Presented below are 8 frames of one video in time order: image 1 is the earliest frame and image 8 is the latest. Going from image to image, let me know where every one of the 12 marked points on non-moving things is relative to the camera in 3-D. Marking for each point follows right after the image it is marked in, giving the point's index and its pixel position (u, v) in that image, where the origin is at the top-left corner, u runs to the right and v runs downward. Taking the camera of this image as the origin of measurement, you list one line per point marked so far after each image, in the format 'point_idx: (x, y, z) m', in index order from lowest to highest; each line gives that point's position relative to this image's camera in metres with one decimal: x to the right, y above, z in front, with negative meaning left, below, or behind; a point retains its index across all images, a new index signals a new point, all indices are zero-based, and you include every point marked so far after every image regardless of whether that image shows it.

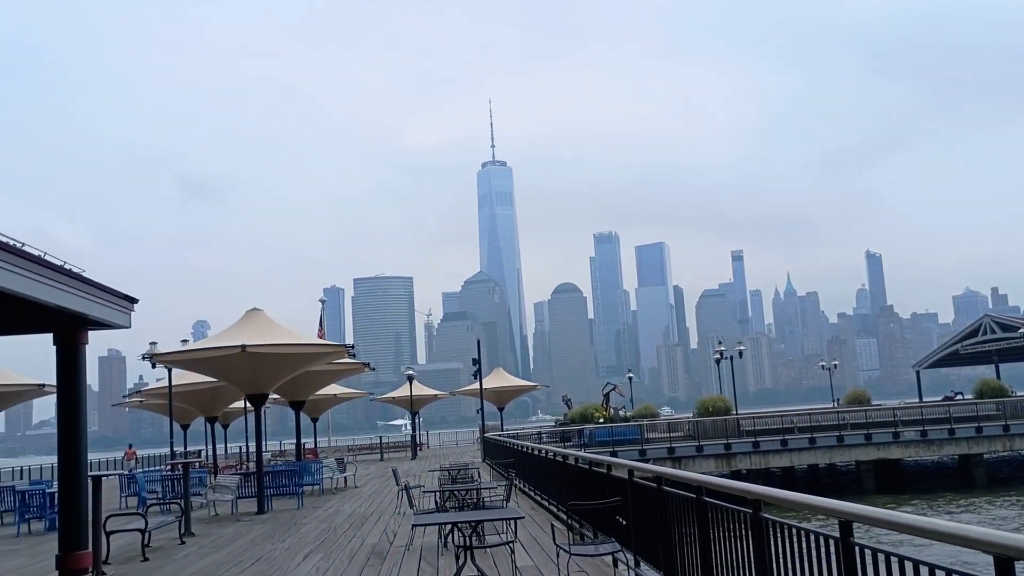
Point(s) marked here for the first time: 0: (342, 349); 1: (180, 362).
0: (-3.3, -1.2, +18.7) m
1: (-6.2, -1.4, +18.0) m
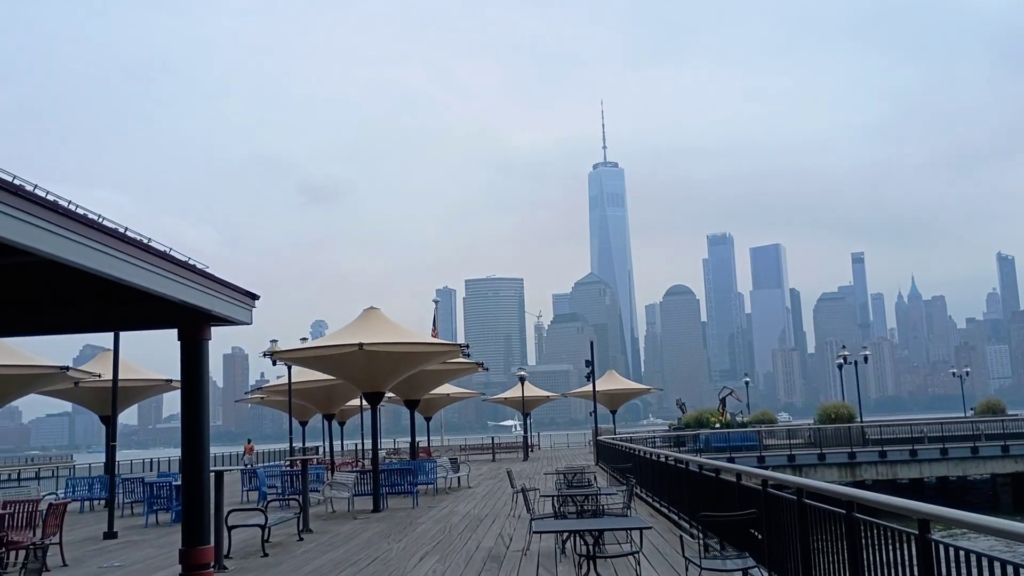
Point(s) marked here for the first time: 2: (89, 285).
0: (-1.1, -1.2, +18.6) m
1: (-4.0, -1.3, +18.2) m
2: (-3.9, 0.0, +9.0) m
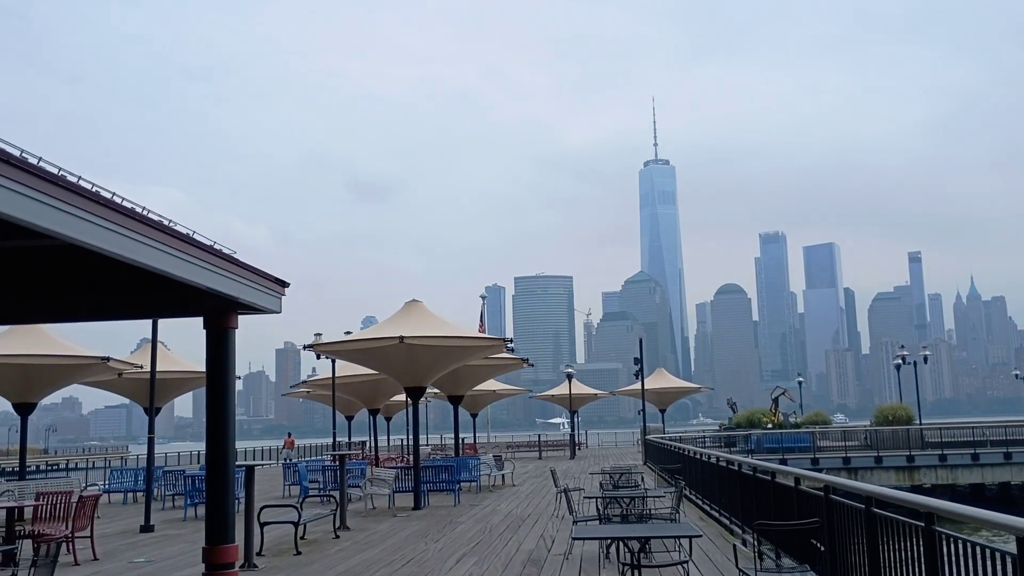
0: (-0.2, -1.0, +18.1) m
1: (-3.2, -1.2, +17.8) m
2: (-3.5, +0.2, +8.6) m
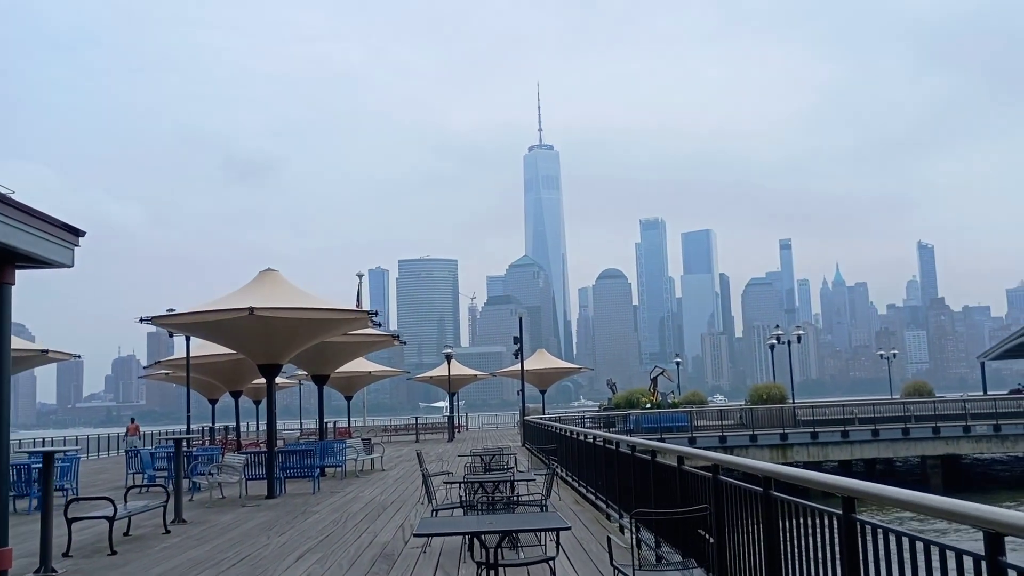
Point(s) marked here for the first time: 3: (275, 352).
0: (-2.6, -0.5, +16.7) m
1: (-5.5, -0.6, +16.0) m
2: (-4.7, +0.6, +6.8) m
3: (-4.1, -1.1, +16.5) m
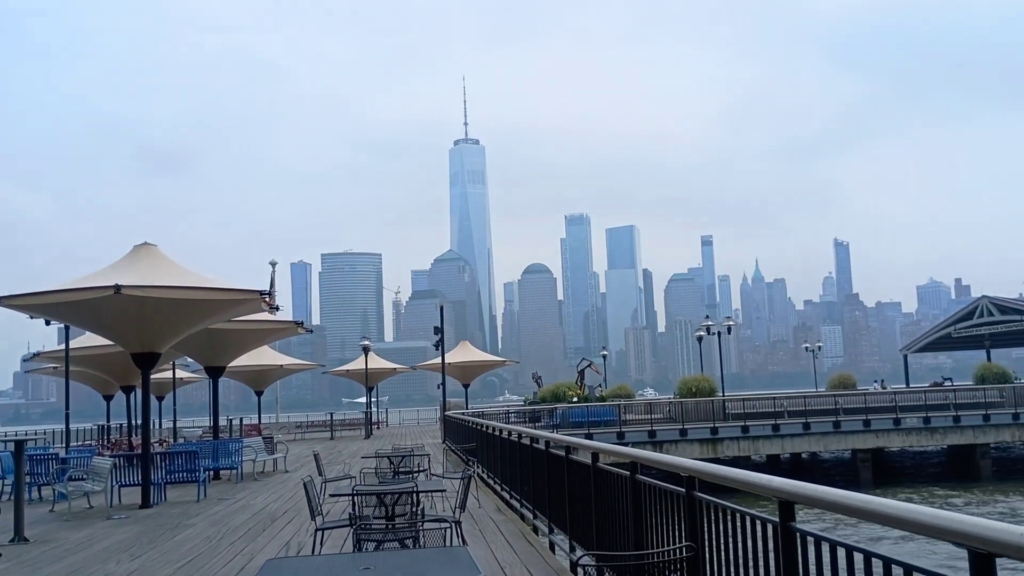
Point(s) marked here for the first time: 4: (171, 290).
0: (-3.9, -0.1, +14.5) m
1: (-6.7, -0.3, +13.7) m
2: (-5.2, +0.9, +4.6) m
3: (-5.3, -0.7, +14.3) m
4: (-4.7, 0.0, +13.3) m
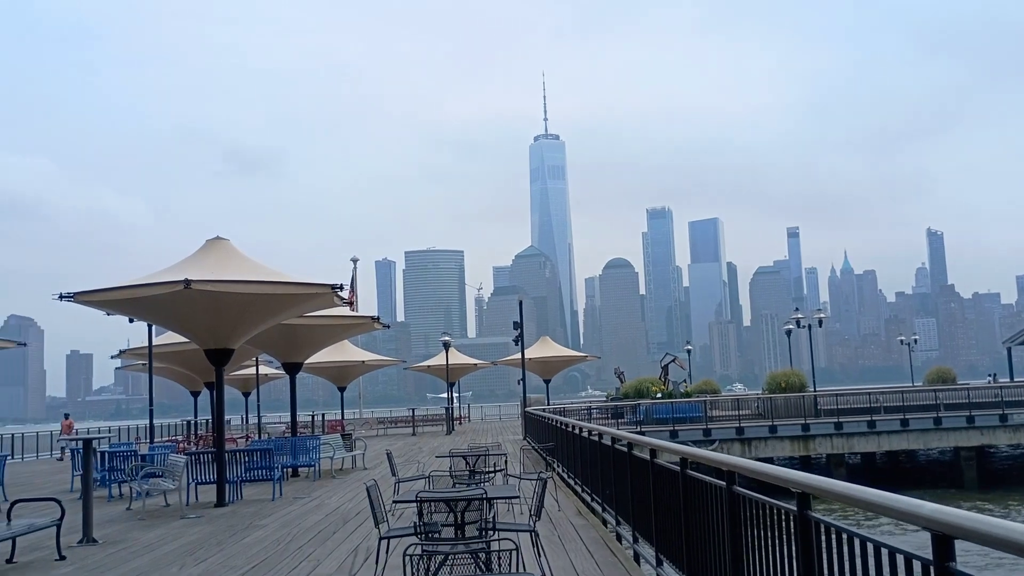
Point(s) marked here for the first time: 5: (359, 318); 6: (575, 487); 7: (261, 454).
0: (-2.7, -0.1, +14.1) m
1: (-5.6, -0.2, +13.5) m
2: (-4.9, +0.9, +4.3) m
3: (-4.2, -0.7, +14.0) m
4: (-3.6, +0.1, +13.0) m
5: (-3.0, -0.6, +18.6) m
6: (+0.8, -2.6, +12.6) m
7: (-4.0, -2.7, +15.6) m
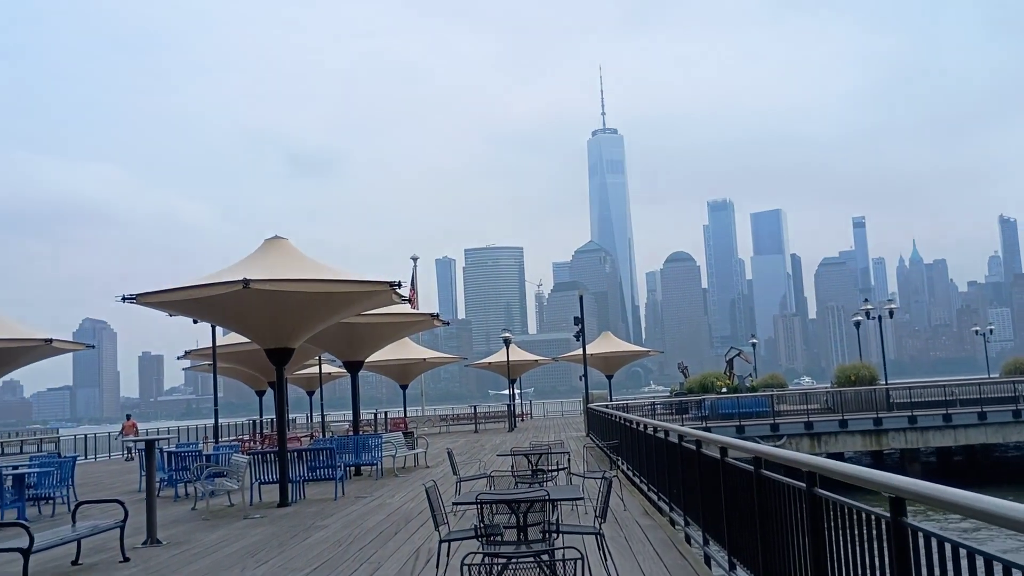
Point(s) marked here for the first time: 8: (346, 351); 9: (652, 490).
0: (-1.8, 0.0, +14.0) m
1: (-4.8, -0.2, +13.6) m
2: (-4.7, +0.8, +4.3) m
3: (-3.3, -0.6, +14.0) m
4: (-2.8, +0.1, +12.9) m
5: (-1.8, -0.5, +18.5) m
6: (+1.6, -2.5, +12.3) m
7: (-3.0, -2.7, +15.6) m
8: (-3.2, -1.2, +18.8) m
9: (+1.6, -2.4, +11.4) m
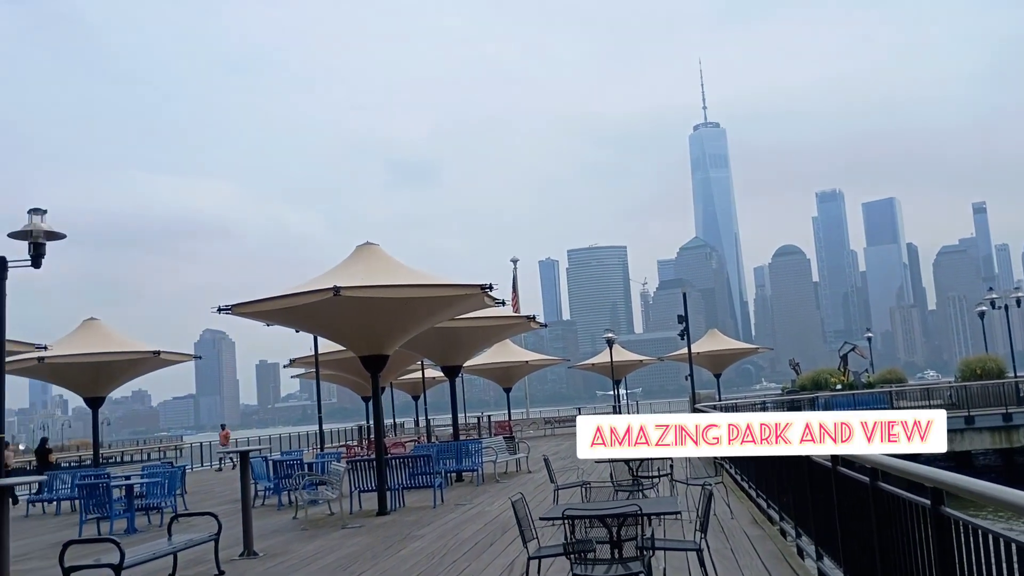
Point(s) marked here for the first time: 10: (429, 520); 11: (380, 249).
0: (-0.5, -0.1, +13.7) m
1: (-3.4, -0.4, +13.6) m
2: (-4.4, +0.7, +4.4) m
3: (-1.9, -0.7, +13.8) m
4: (-1.6, 0.0, +12.7) m
5: (0.0, -0.6, +18.2) m
6: (+2.8, -2.4, +11.6) m
7: (-1.4, -2.7, +15.4) m
8: (-1.3, -1.3, +18.7) m
9: (+2.7, -2.3, +10.7) m
10: (-1.1, -3.1, +12.9) m
11: (-1.9, +0.6, +14.5) m
